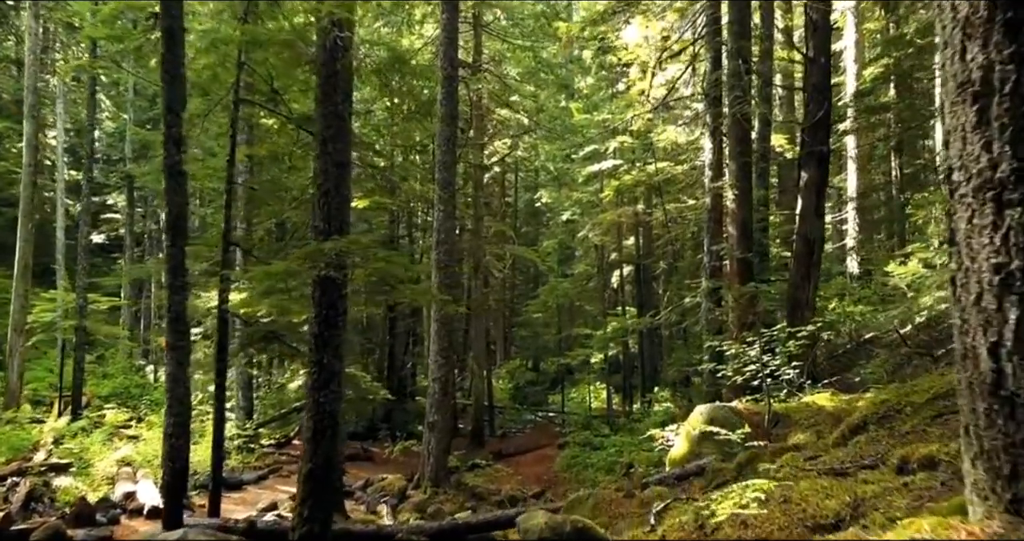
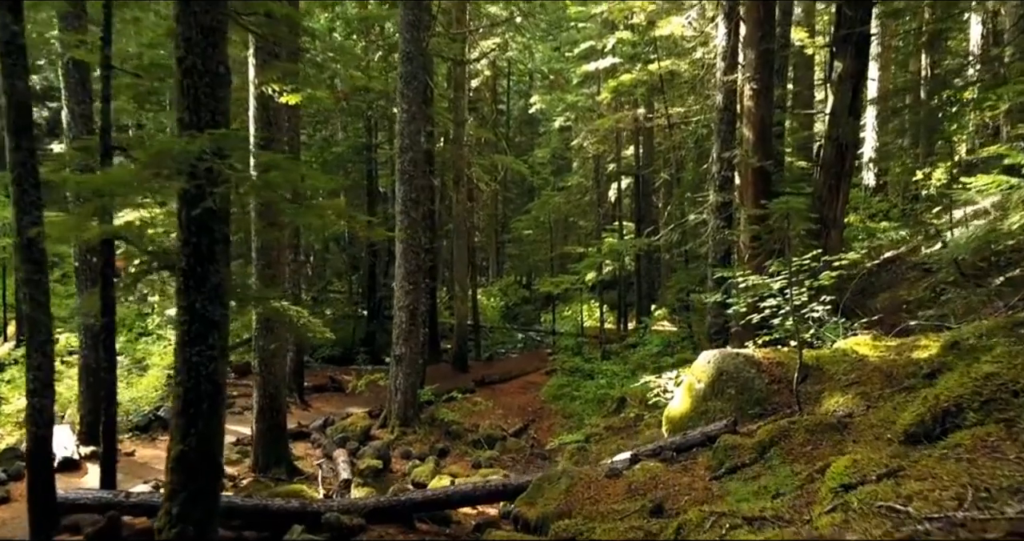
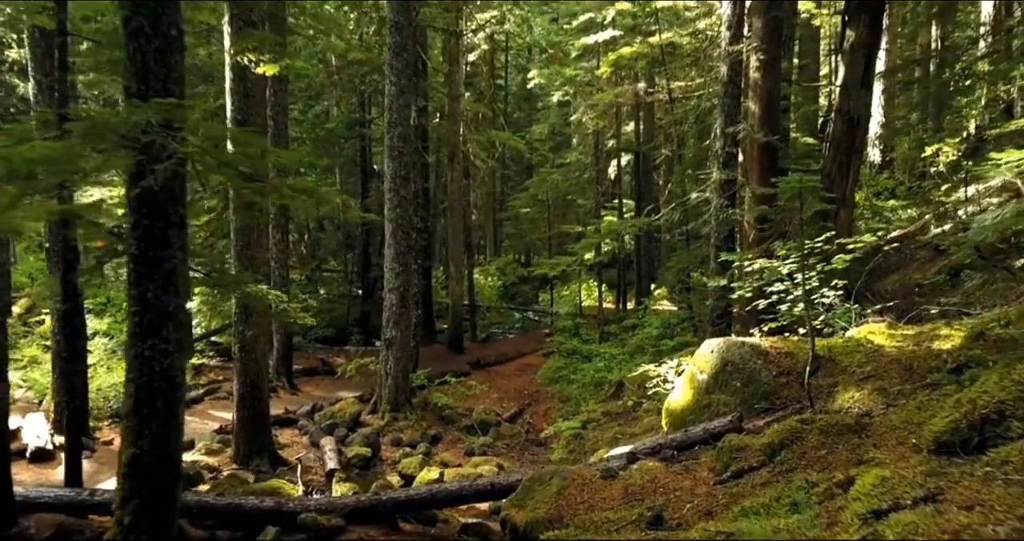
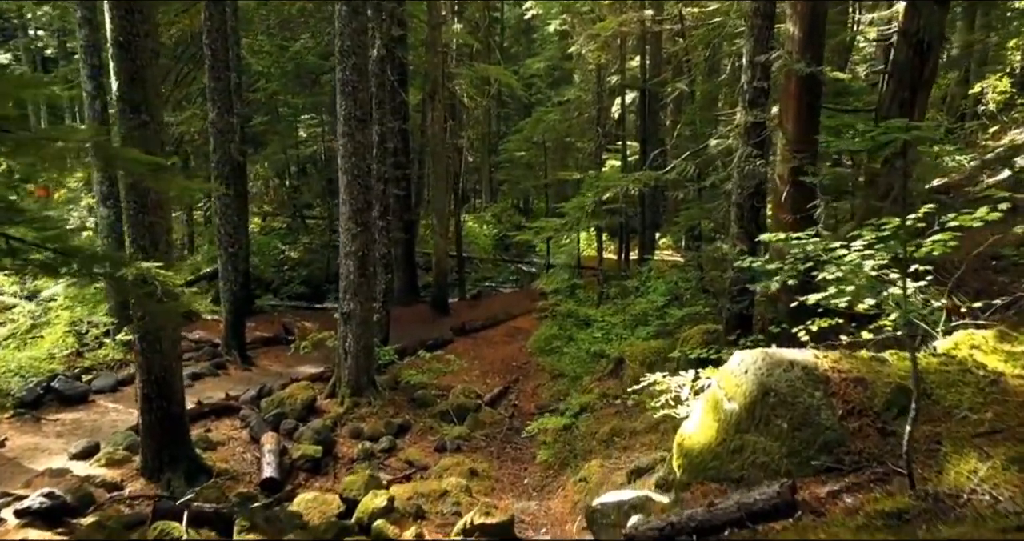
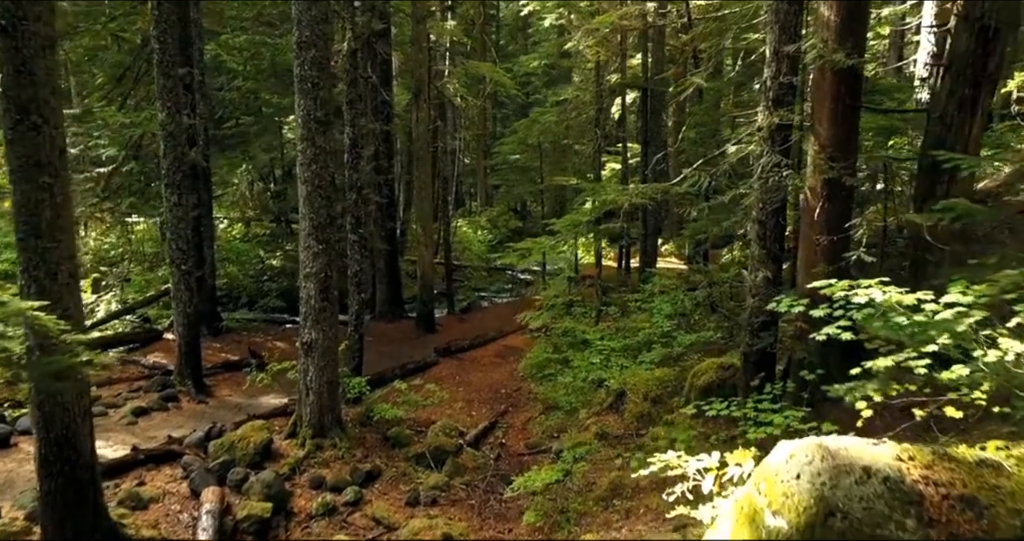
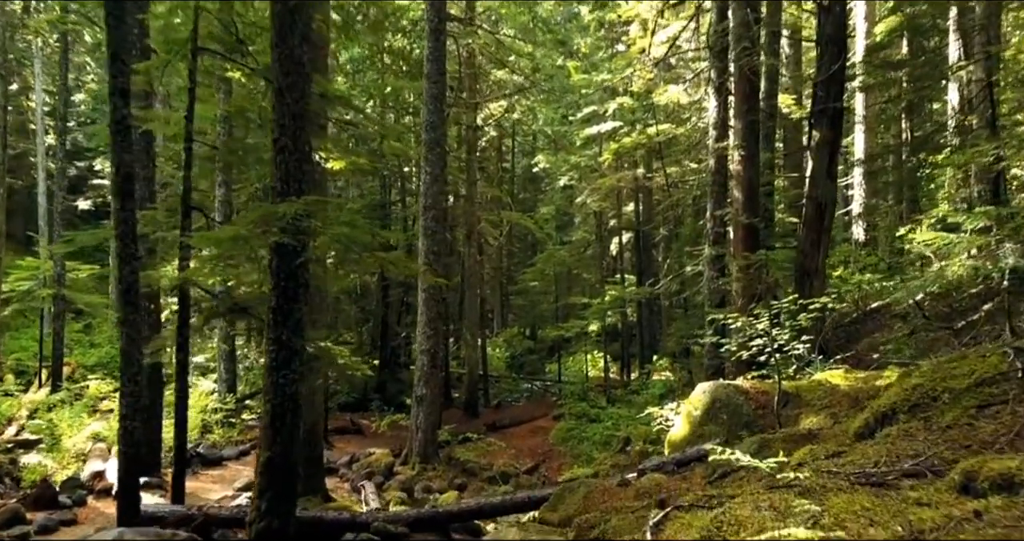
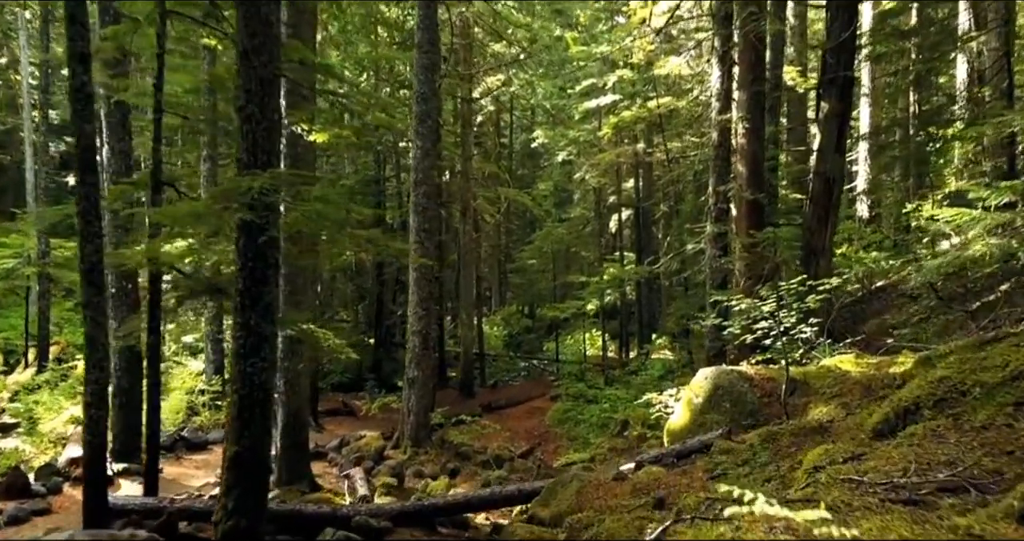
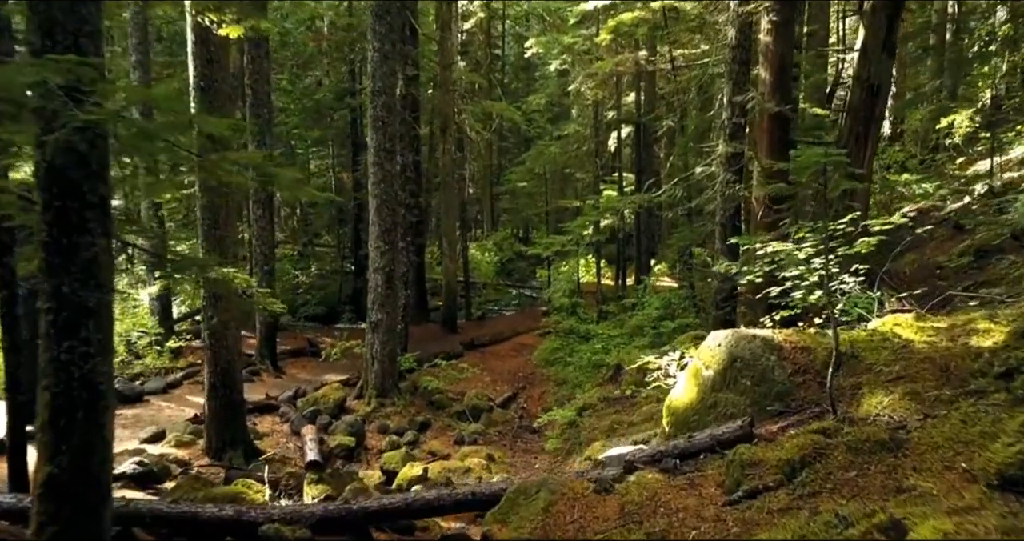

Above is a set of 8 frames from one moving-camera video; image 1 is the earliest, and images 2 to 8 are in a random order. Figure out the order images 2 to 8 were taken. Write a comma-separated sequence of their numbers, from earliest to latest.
6, 7, 2, 3, 8, 4, 5
